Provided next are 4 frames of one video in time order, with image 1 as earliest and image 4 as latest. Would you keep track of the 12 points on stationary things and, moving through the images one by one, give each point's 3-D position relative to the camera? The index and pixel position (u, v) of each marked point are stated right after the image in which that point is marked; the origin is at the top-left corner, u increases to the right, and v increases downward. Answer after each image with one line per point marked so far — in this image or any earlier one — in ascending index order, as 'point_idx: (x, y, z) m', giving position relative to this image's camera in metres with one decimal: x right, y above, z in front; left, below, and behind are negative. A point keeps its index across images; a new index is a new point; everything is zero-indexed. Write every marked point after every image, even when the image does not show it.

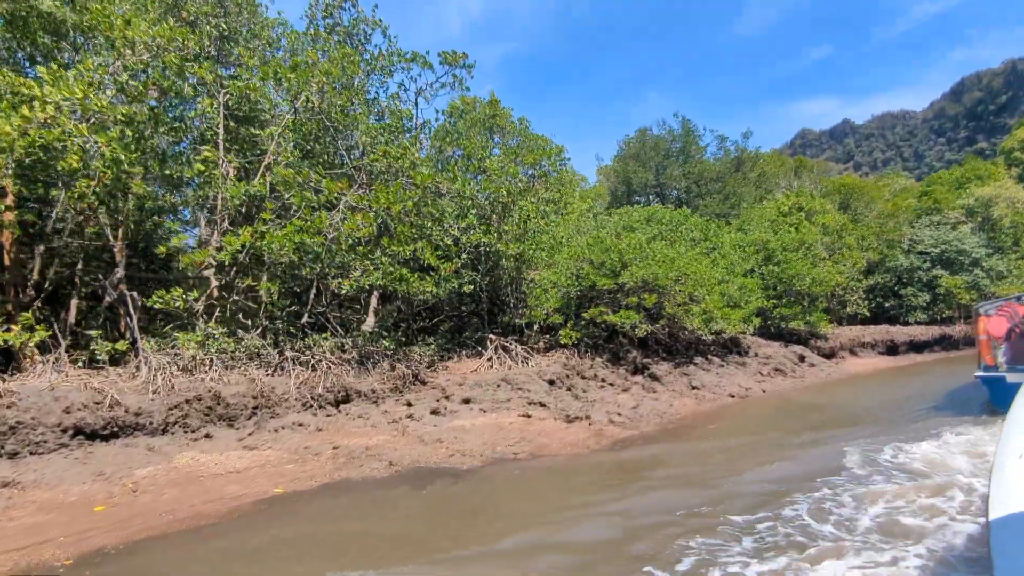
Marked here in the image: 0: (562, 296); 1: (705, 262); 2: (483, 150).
0: (+1.2, -0.2, +14.6) m
1: (+5.4, +0.7, +17.3) m
2: (-0.7, +3.6, +16.0) m
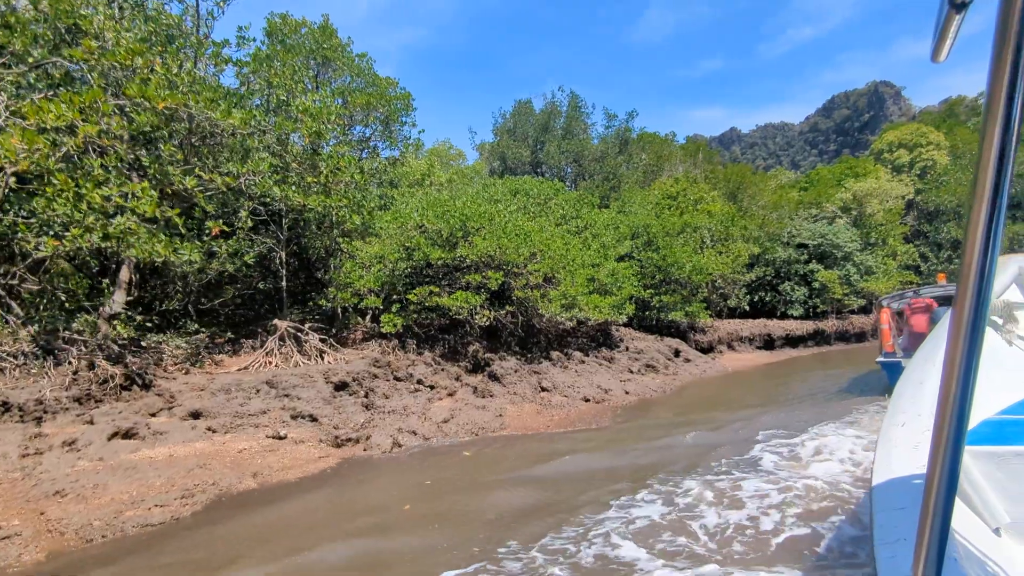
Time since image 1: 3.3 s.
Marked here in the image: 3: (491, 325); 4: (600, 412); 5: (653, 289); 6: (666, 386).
0: (-2.3, +0.3, +11.4) m
1: (+1.4, +1.1, +14.7) m
2: (-4.4, +4.2, +12.5) m
3: (-0.4, -0.7, +11.4) m
4: (+1.5, -2.1, +10.2) m
5: (+4.5, 0.0, +19.5) m
6: (+3.3, -2.1, +13.3) m
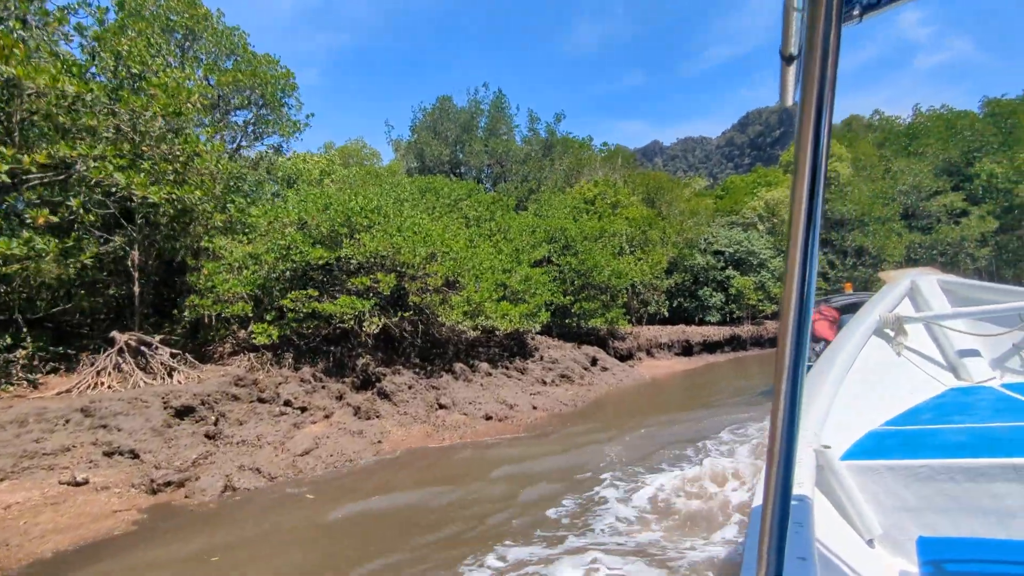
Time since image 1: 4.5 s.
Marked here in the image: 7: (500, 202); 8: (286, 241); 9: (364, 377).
0: (-4.1, +0.2, +9.9) m
1: (-0.7, +1.0, +13.6) m
2: (-6.3, +4.1, +10.8) m
3: (-2.1, -0.8, +10.1) m
4: (-0.1, -2.1, +9.1) m
5: (+1.8, -0.2, +18.7) m
6: (+1.4, -2.2, +12.5) m
7: (-0.4, +2.6, +18.4) m
8: (-3.6, +0.8, +9.9) m
9: (-2.4, -1.4, +9.8) m
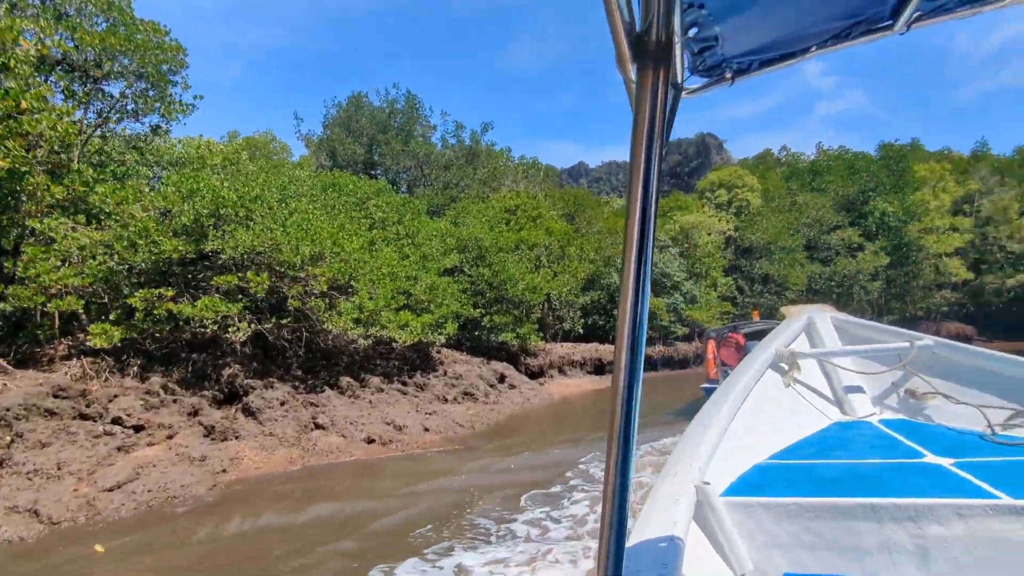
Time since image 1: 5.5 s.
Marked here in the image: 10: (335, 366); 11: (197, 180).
0: (-5.5, +0.3, +8.4) m
1: (-2.7, +0.8, +12.5) m
2: (-7.7, +4.2, +9.1) m
3: (-3.7, -0.8, +8.9) m
4: (-1.7, -2.2, +8.1) m
5: (-0.9, -0.6, +17.9) m
6: (-0.6, -2.5, +11.6) m
7: (-2.9, +2.4, +17.3) m
8: (-5.1, +0.8, +8.4) m
9: (-3.9, -1.4, +8.5) m
10: (-3.1, -1.4, +10.6) m
11: (-4.6, +1.6, +9.1) m
